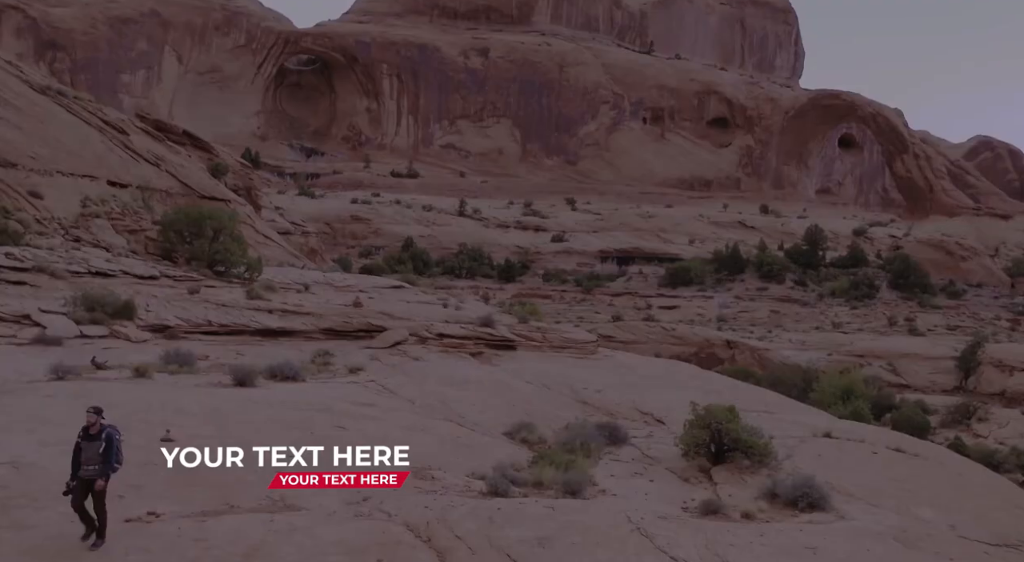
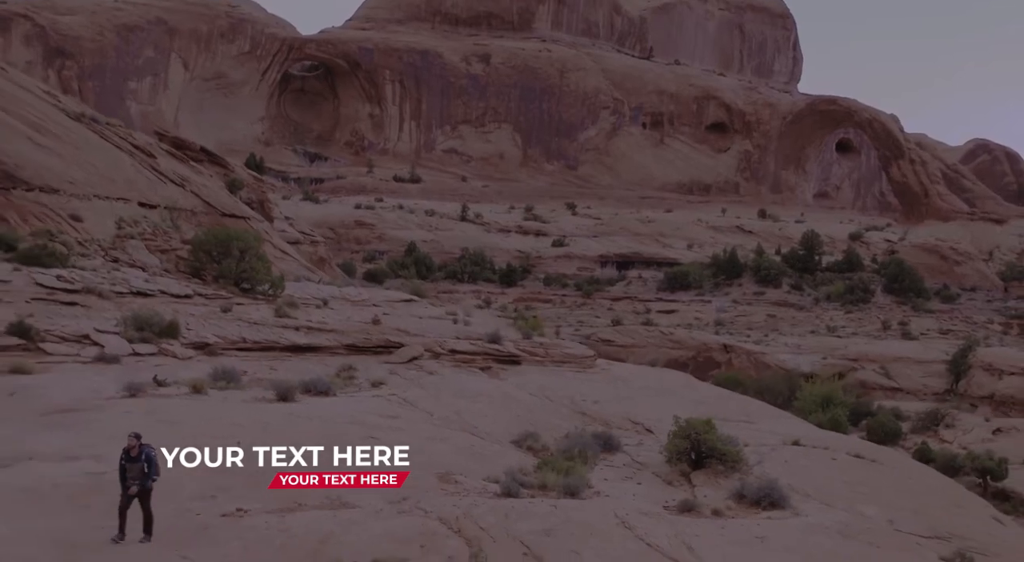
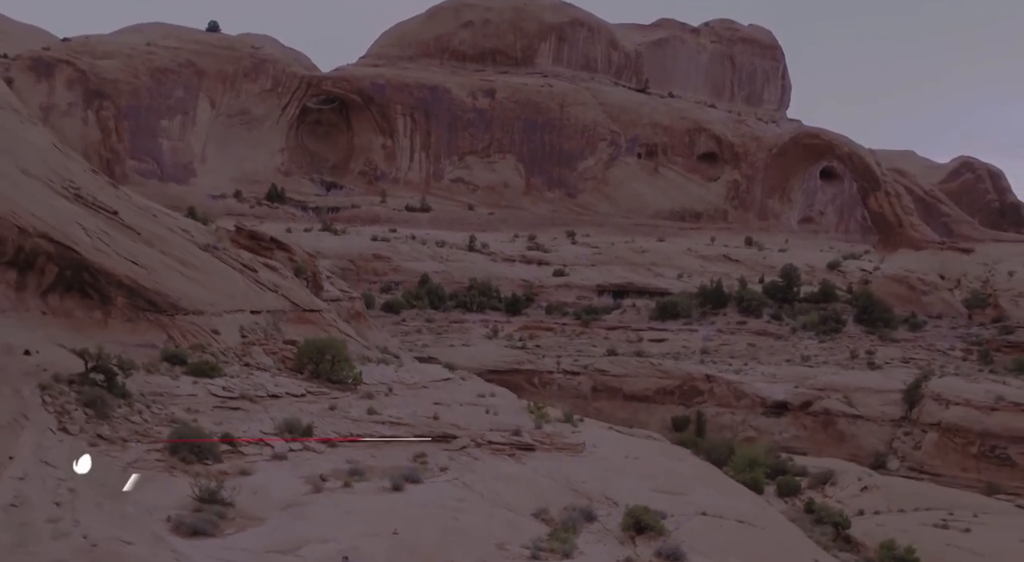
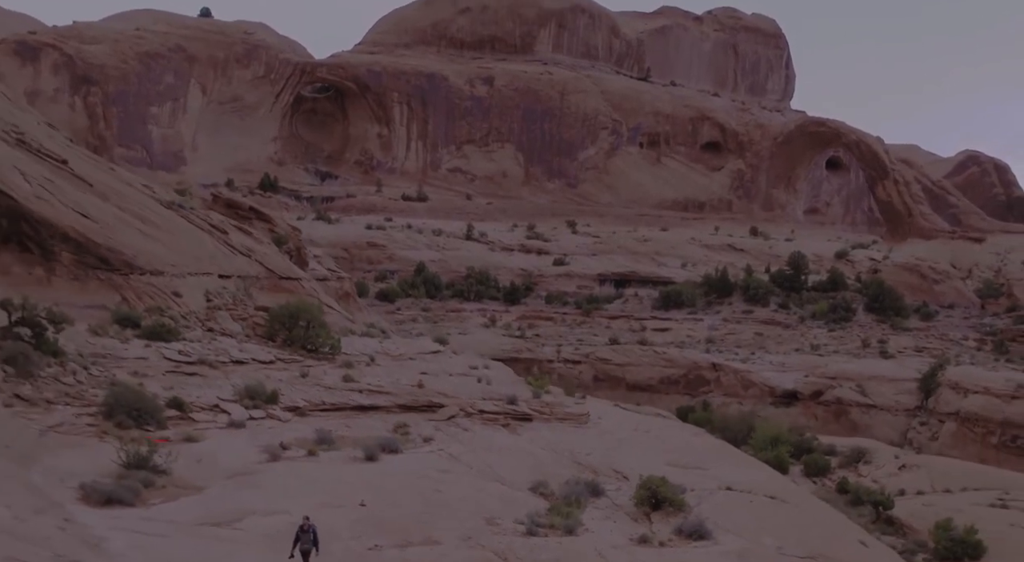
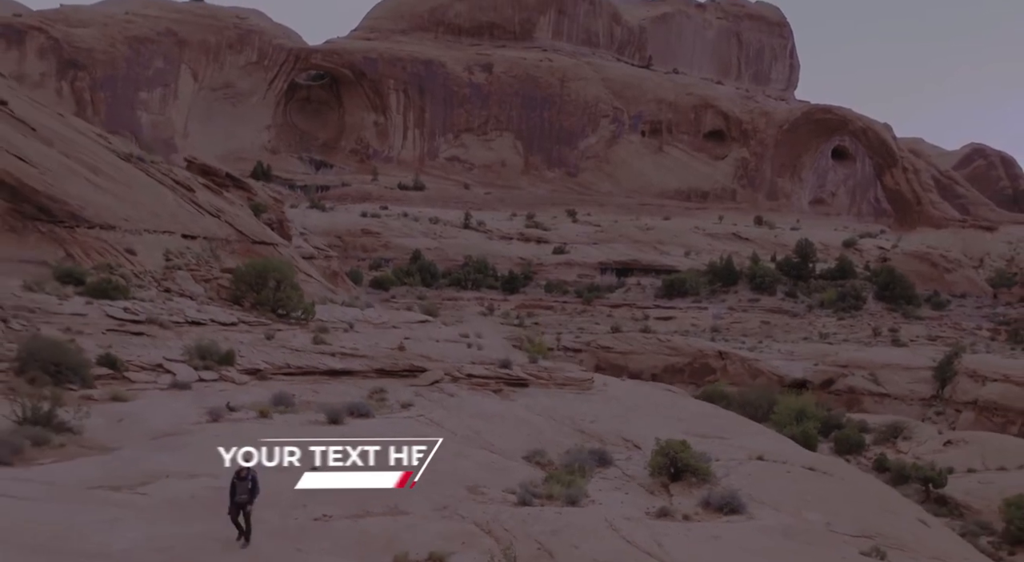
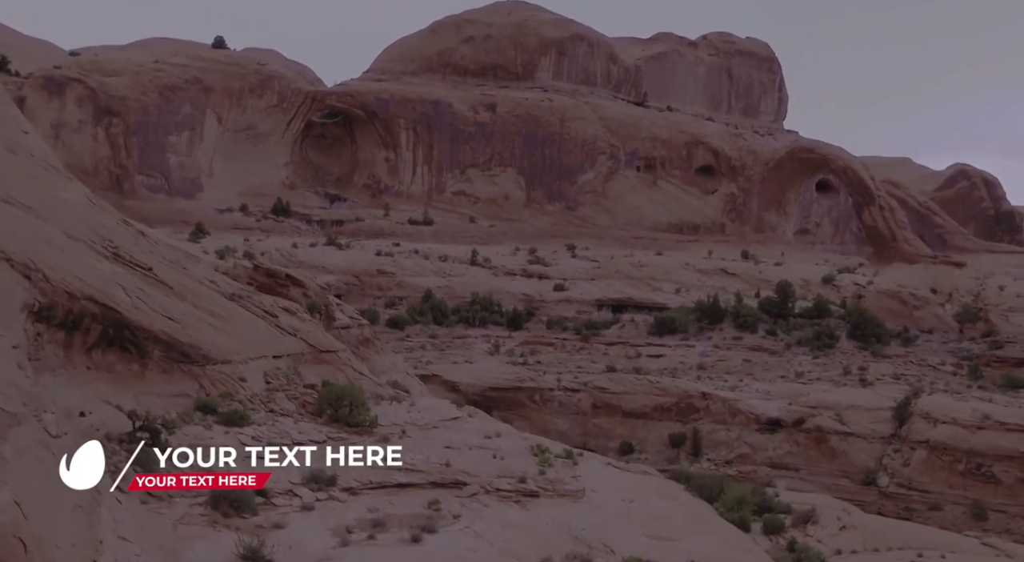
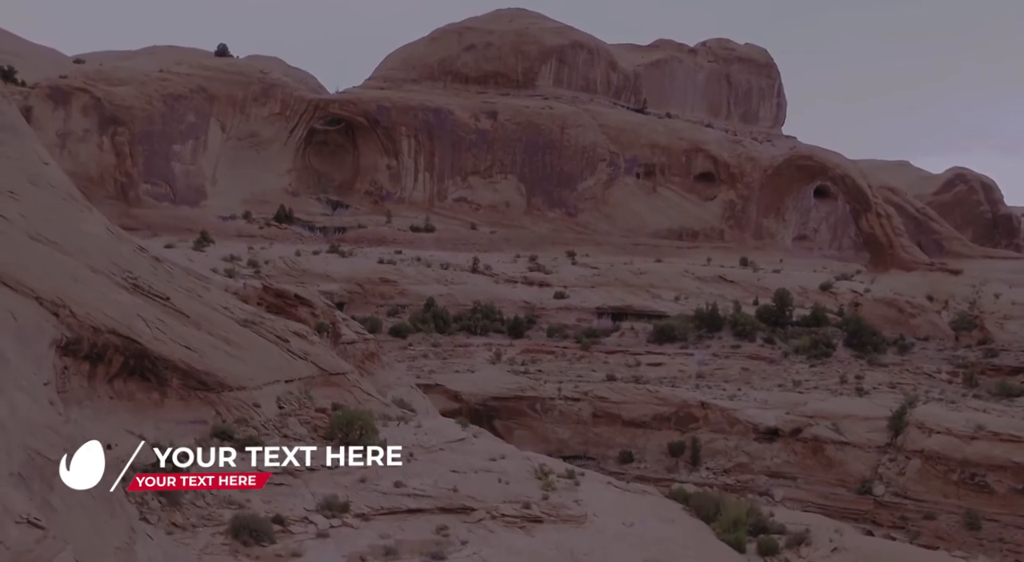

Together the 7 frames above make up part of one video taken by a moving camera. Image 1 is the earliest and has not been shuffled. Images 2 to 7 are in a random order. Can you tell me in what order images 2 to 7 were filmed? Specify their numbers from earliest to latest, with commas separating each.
2, 5, 4, 3, 6, 7
